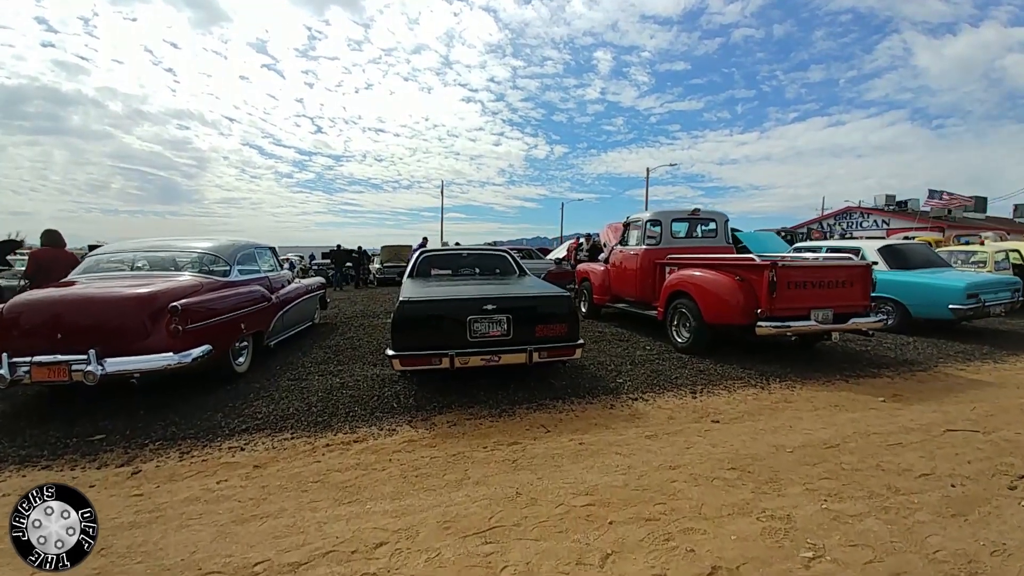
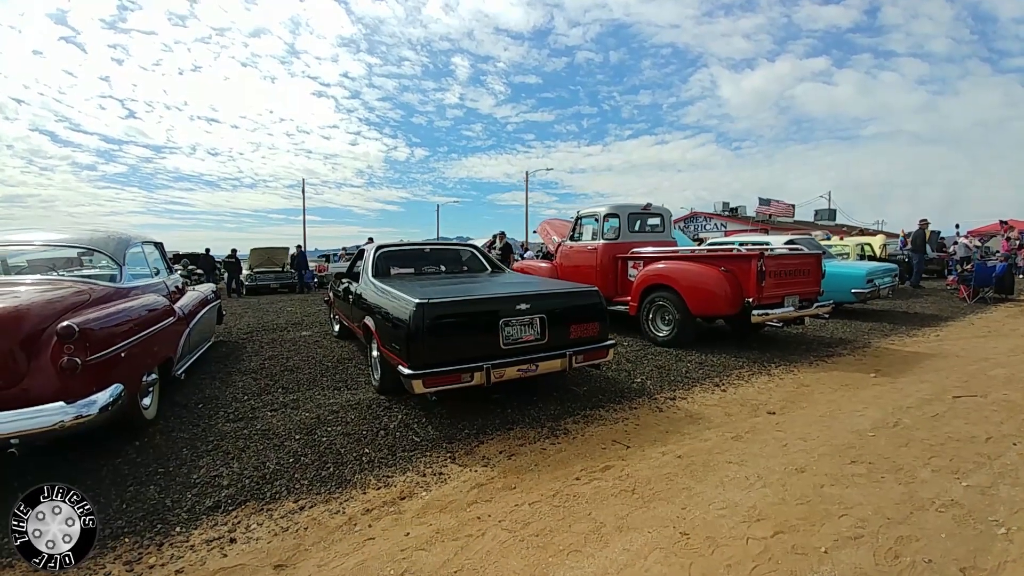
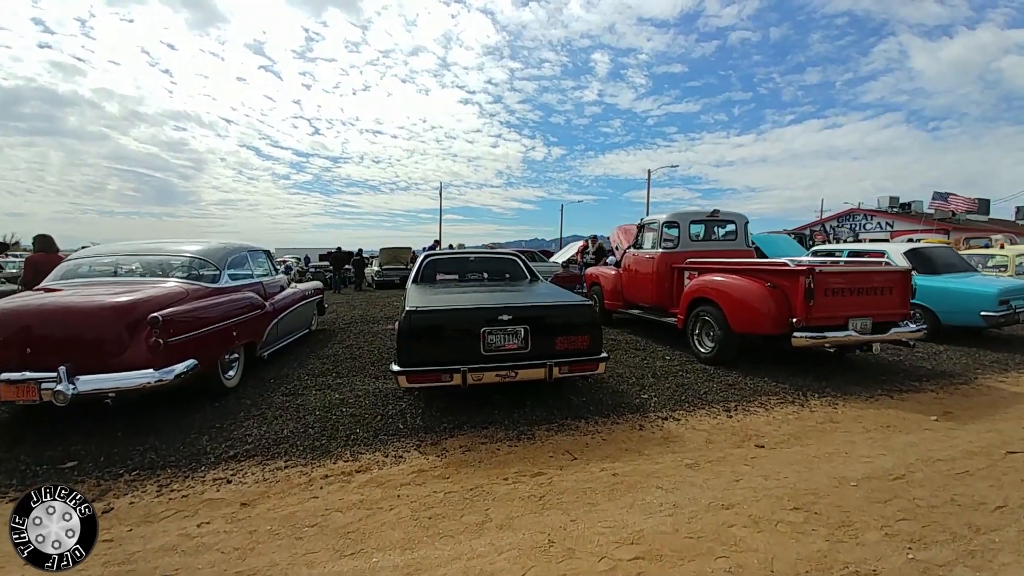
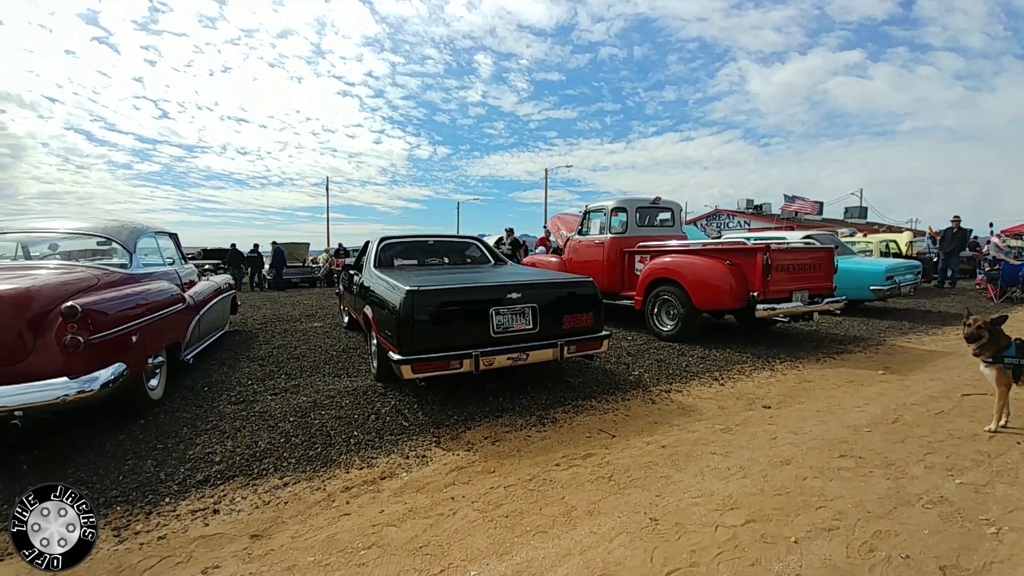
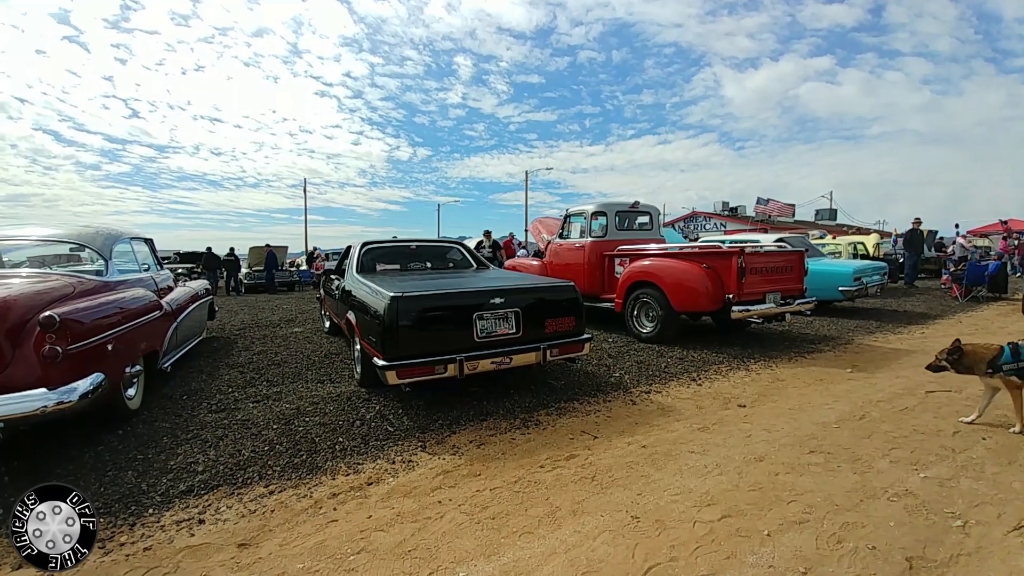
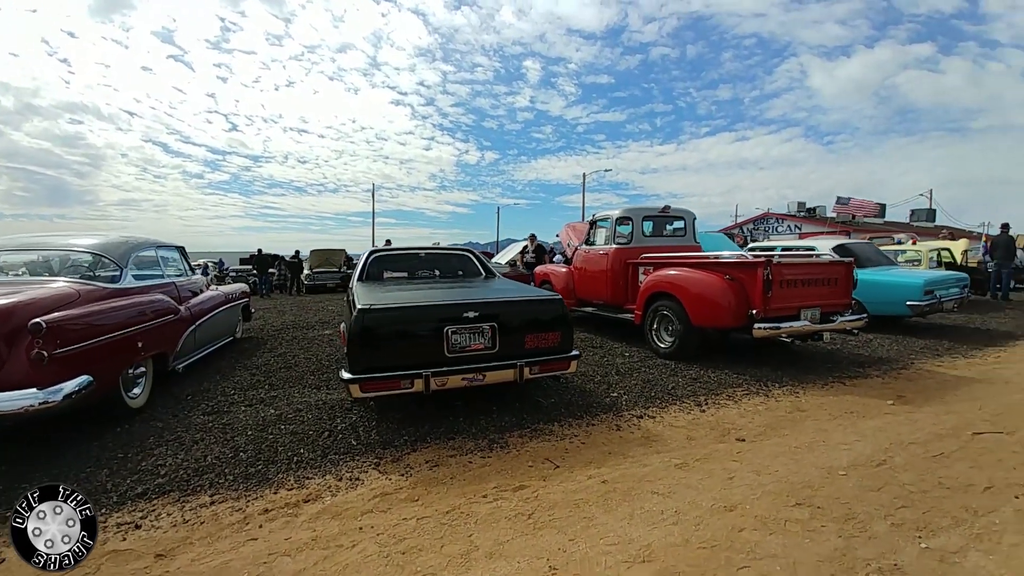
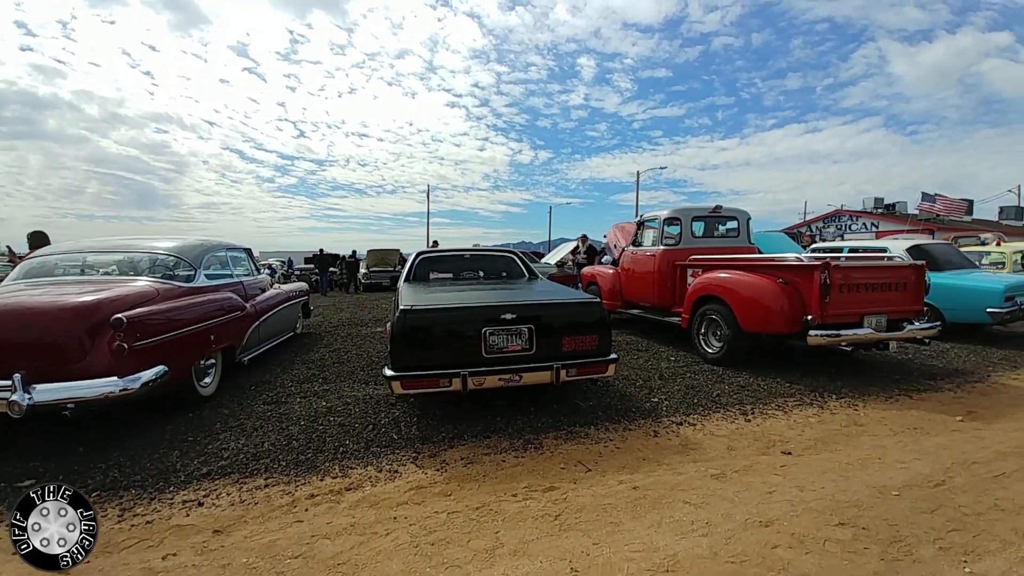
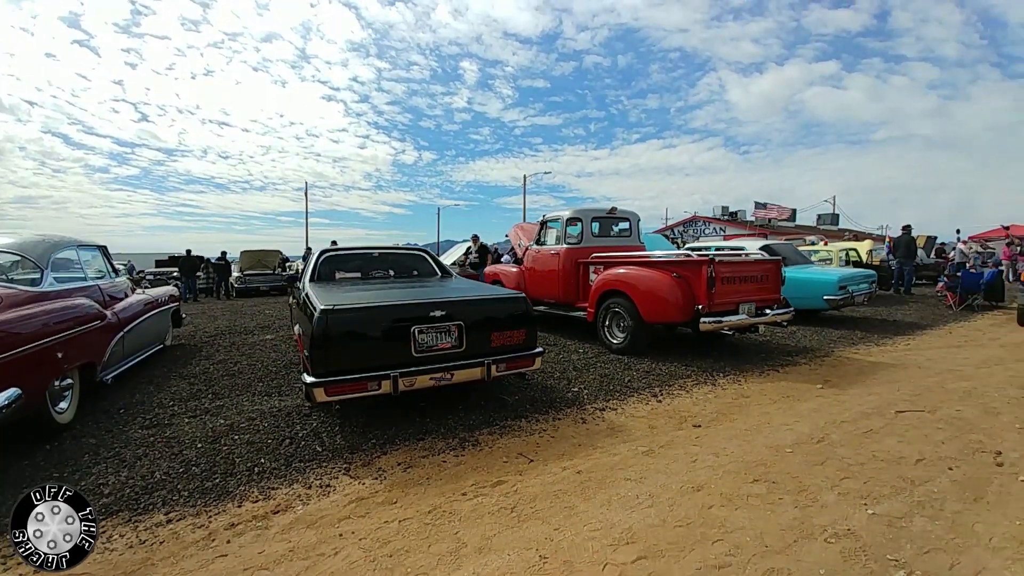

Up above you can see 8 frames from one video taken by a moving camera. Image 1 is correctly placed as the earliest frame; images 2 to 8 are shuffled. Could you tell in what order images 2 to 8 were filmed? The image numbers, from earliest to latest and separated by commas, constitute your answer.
3, 7, 6, 8, 2, 5, 4
